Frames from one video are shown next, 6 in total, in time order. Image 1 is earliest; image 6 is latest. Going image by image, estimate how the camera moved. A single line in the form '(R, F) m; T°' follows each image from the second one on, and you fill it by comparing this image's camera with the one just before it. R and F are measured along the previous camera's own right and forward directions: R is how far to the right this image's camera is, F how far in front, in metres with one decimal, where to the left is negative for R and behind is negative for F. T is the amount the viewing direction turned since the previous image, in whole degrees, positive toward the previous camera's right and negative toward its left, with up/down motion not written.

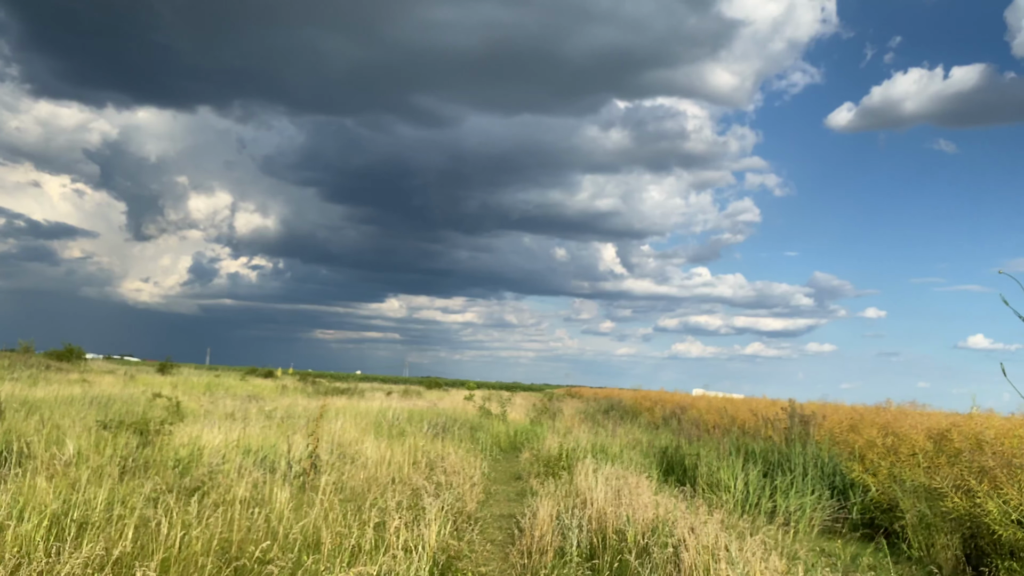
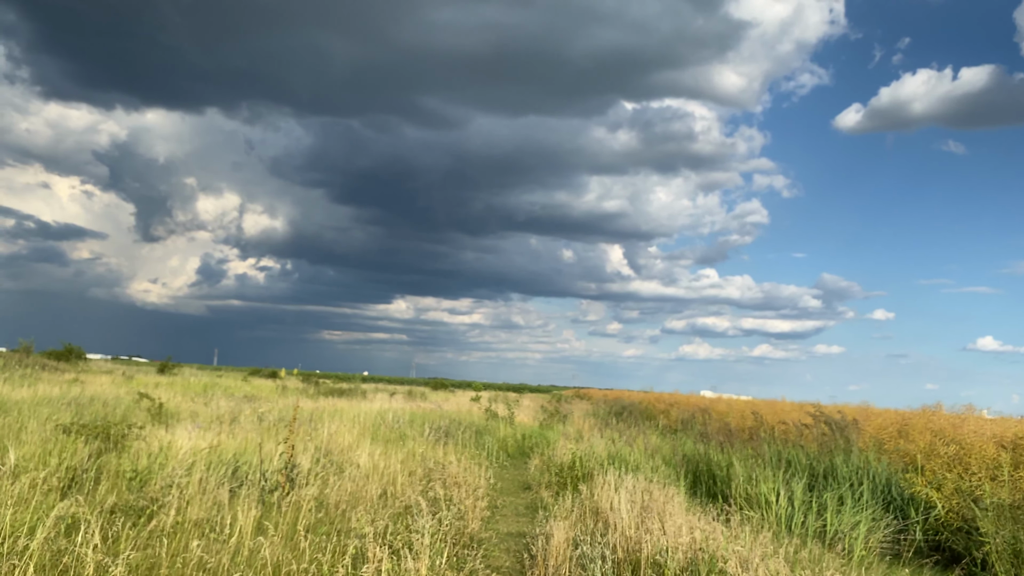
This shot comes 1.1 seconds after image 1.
(0.0, +1.1) m; -1°
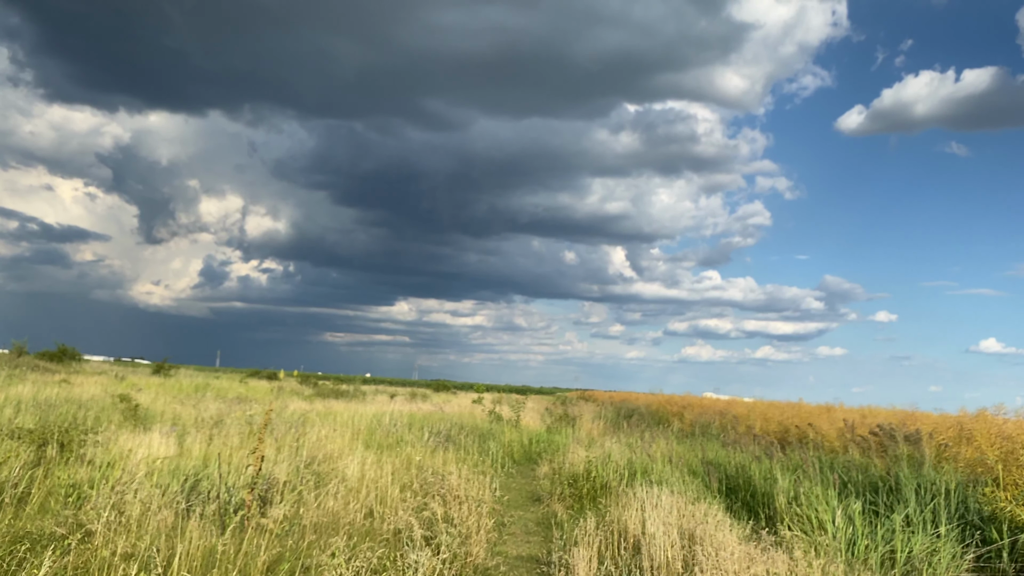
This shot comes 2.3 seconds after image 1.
(-0.1, +1.1) m; 0°
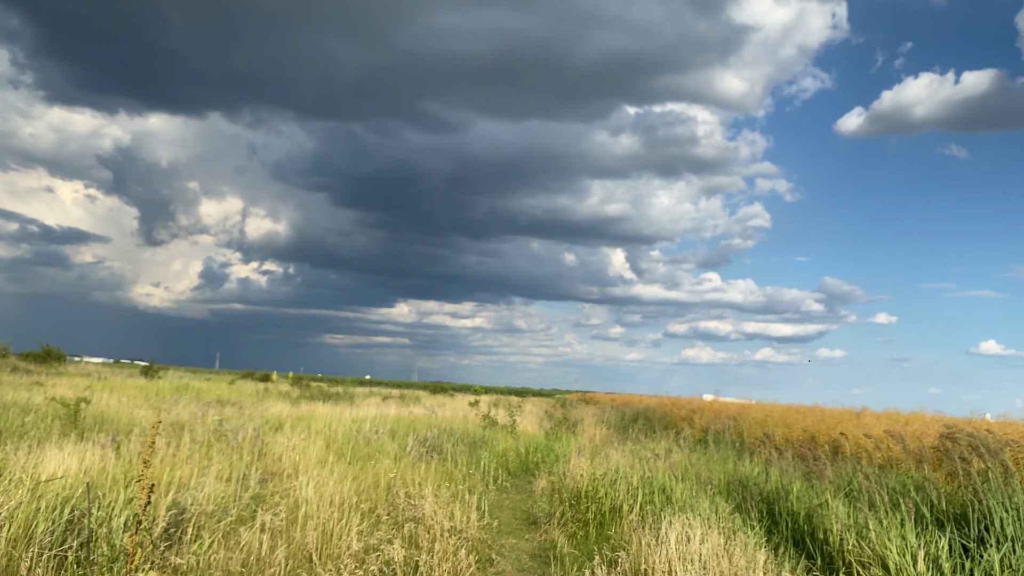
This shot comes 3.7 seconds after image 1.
(+0.1, +1.4) m; 0°
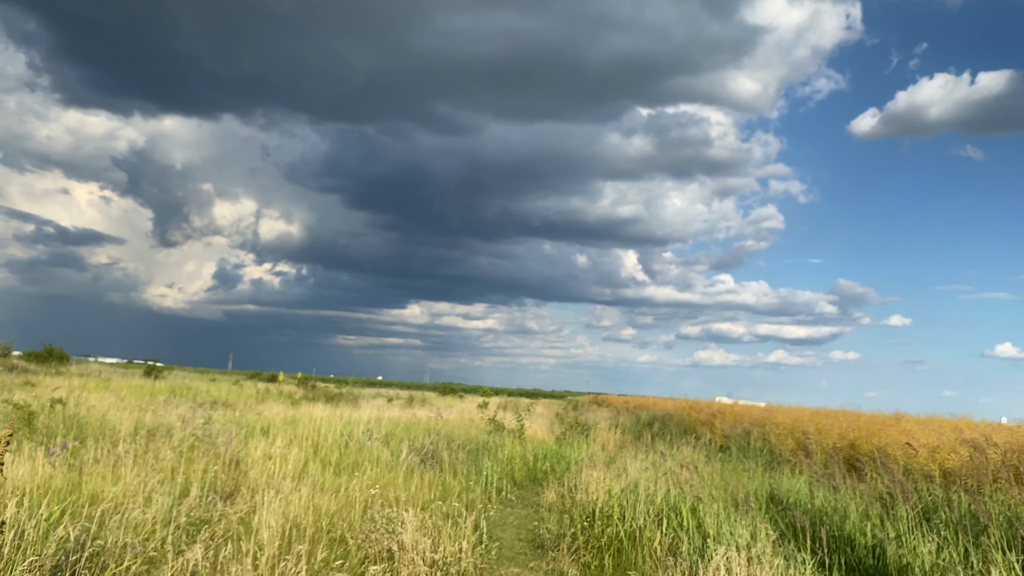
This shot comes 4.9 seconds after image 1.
(+0.1, +1.1) m; -1°
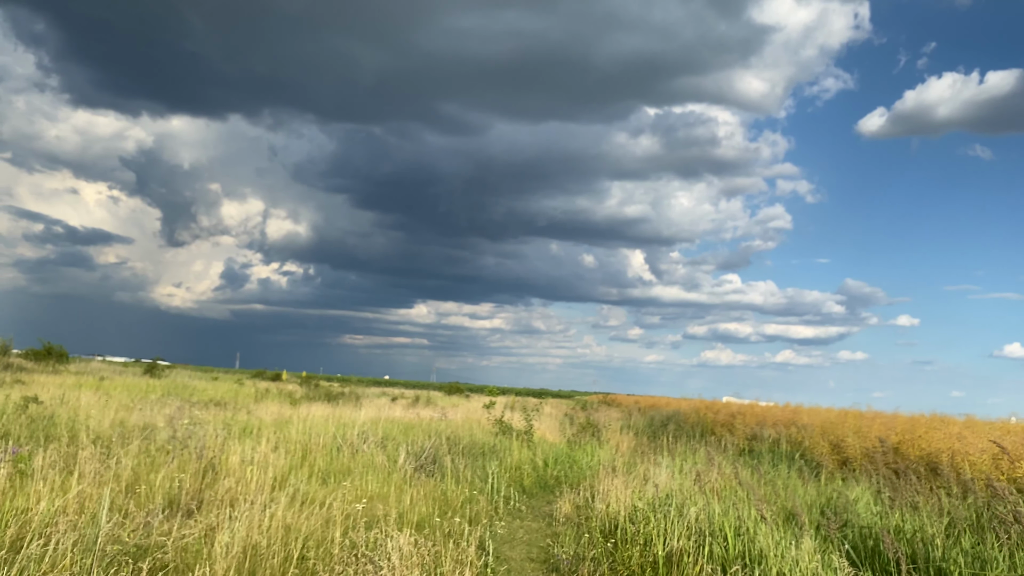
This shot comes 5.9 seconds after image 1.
(0.0, +1.0) m; -1°
